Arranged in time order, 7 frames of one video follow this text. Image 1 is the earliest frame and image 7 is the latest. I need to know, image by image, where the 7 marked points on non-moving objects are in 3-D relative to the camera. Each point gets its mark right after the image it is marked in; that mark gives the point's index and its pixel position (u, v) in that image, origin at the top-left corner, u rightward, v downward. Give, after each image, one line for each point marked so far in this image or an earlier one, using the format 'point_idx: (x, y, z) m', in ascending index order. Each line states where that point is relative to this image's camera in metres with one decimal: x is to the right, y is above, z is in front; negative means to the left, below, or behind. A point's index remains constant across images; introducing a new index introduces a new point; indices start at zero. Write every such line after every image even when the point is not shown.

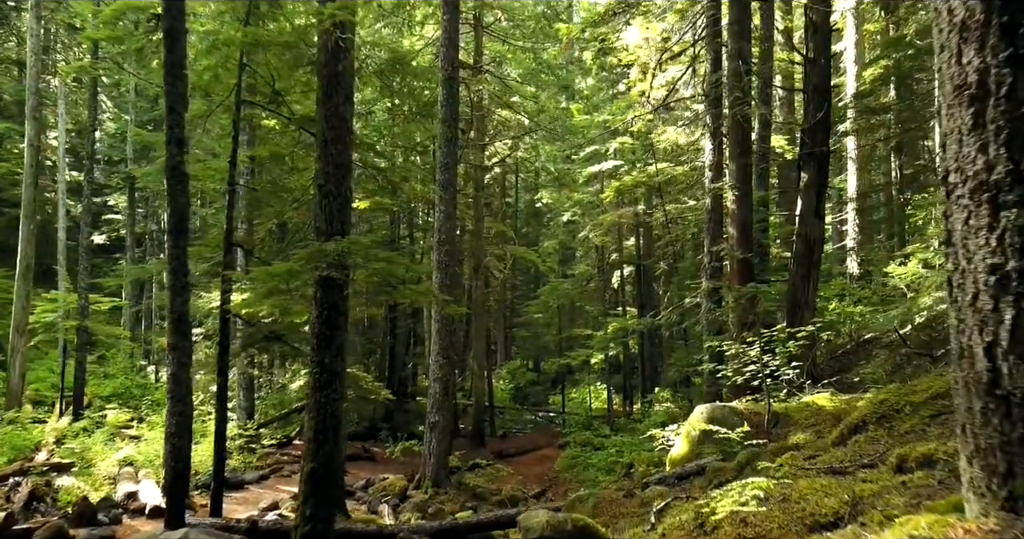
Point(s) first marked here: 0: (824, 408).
0: (+3.3, -1.5, +7.5) m
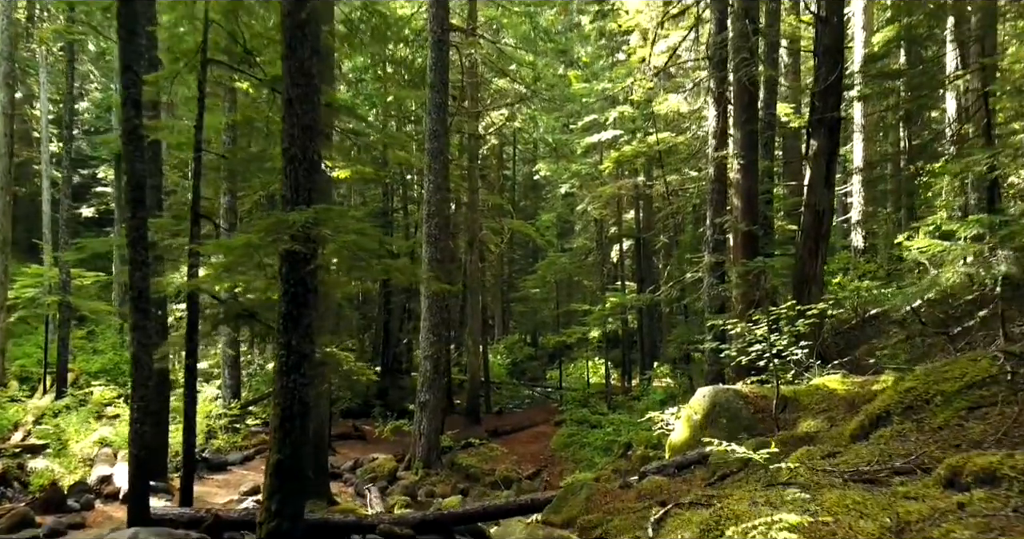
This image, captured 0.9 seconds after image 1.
0: (+3.1, -1.2, +6.9) m
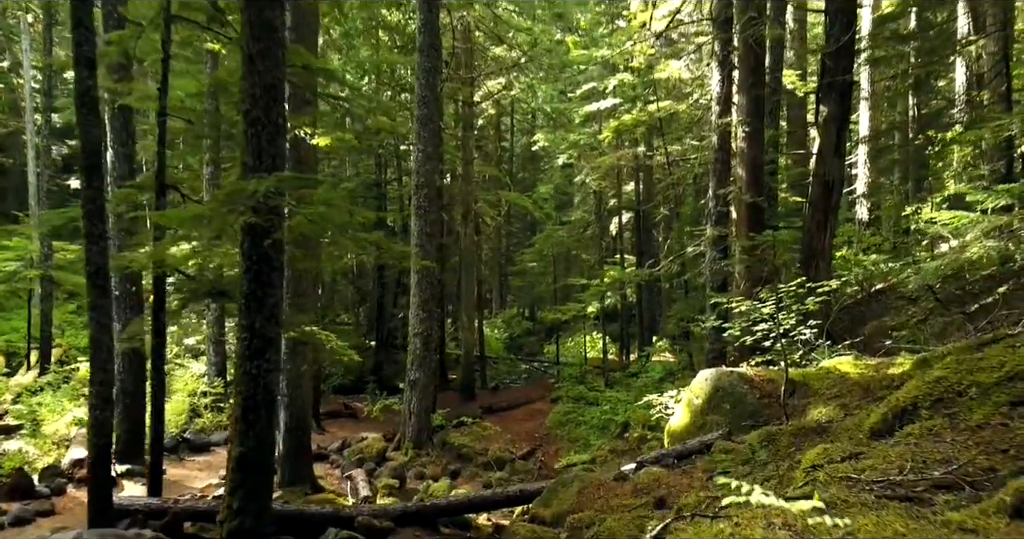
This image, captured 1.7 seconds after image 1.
0: (+3.0, -1.0, +6.4) m
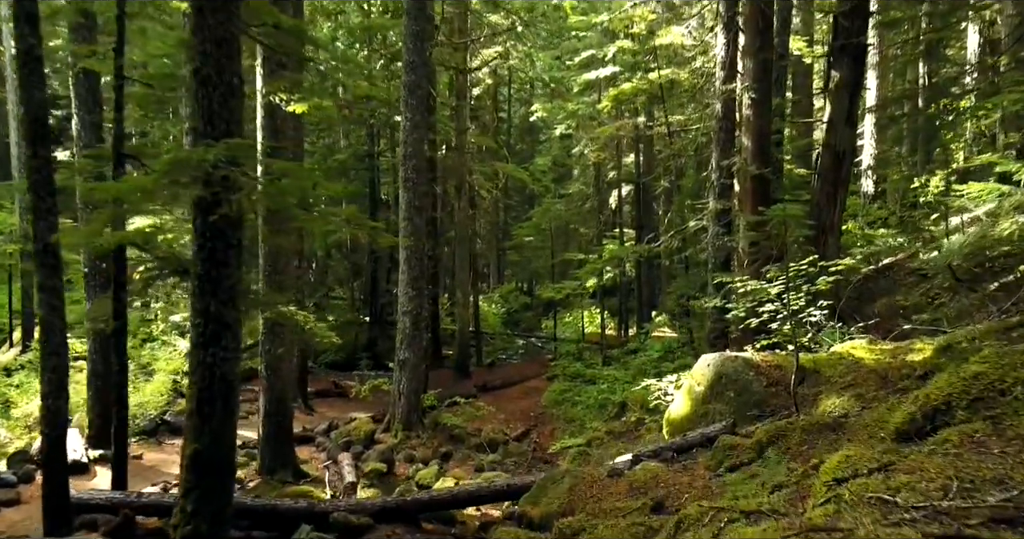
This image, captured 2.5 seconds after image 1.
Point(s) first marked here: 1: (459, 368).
0: (+2.9, -0.8, +5.9) m
1: (-1.4, -2.6, +18.6) m
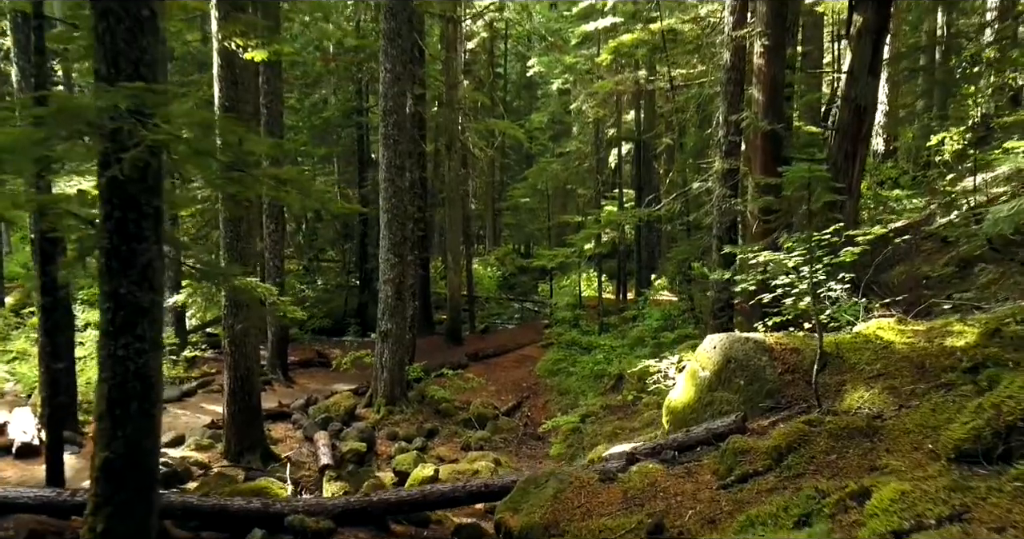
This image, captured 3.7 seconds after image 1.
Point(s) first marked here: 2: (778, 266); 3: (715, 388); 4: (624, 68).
0: (+2.8, -0.6, +5.1) m
1: (-1.5, -1.6, +17.9) m
2: (+2.3, 0.0, +6.2) m
3: (+1.6, -0.9, +5.6) m
4: (+3.0, +5.4, +19.0) m
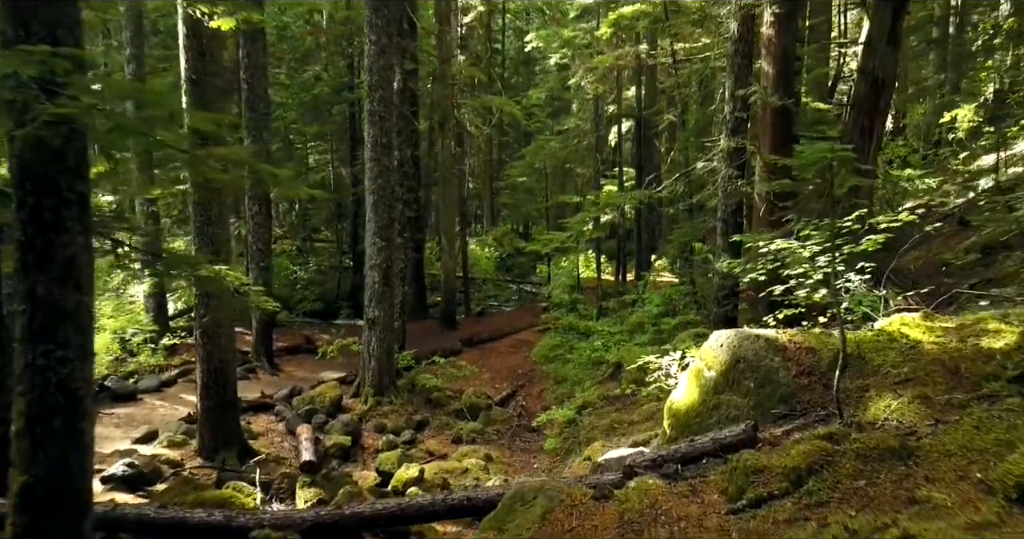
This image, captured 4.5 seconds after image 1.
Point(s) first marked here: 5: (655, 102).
0: (+2.7, -0.5, +4.6) m
1: (-1.6, -1.2, +17.4) m
2: (+2.2, +0.1, +5.7) m
3: (+1.5, -0.9, +5.1) m
4: (+2.9, +5.9, +18.3) m
5: (+3.9, +4.5, +19.1) m
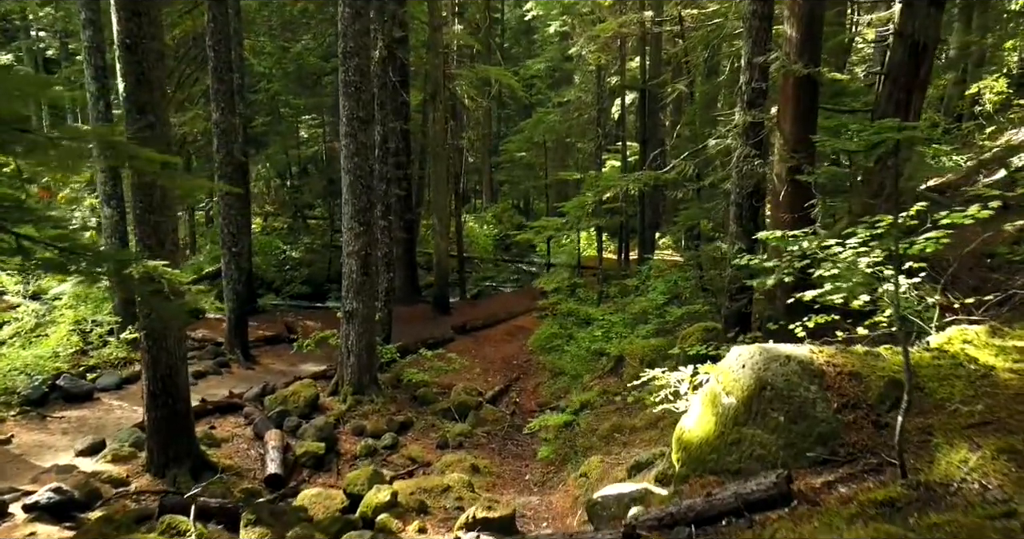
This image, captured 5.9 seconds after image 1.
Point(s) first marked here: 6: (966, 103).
0: (+2.5, -0.6, +3.7) m
1: (-1.7, -0.8, +16.5) m
2: (+2.1, +0.1, +4.7) m
3: (+1.4, -0.9, +4.2) m
4: (+2.8, +6.3, +17.1) m
5: (+3.8, +5.0, +18.0) m
6: (+8.7, +3.2, +13.5) m
